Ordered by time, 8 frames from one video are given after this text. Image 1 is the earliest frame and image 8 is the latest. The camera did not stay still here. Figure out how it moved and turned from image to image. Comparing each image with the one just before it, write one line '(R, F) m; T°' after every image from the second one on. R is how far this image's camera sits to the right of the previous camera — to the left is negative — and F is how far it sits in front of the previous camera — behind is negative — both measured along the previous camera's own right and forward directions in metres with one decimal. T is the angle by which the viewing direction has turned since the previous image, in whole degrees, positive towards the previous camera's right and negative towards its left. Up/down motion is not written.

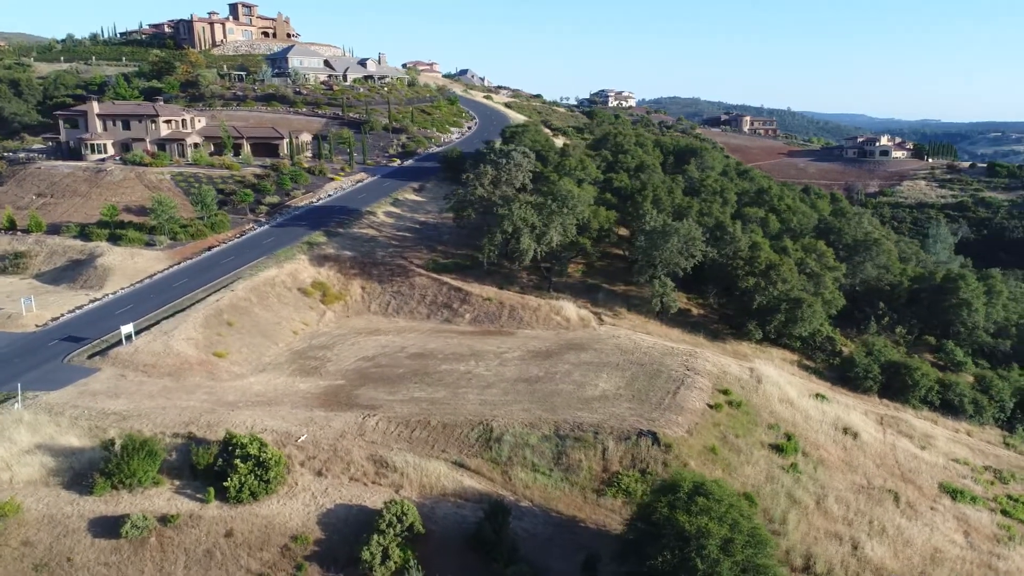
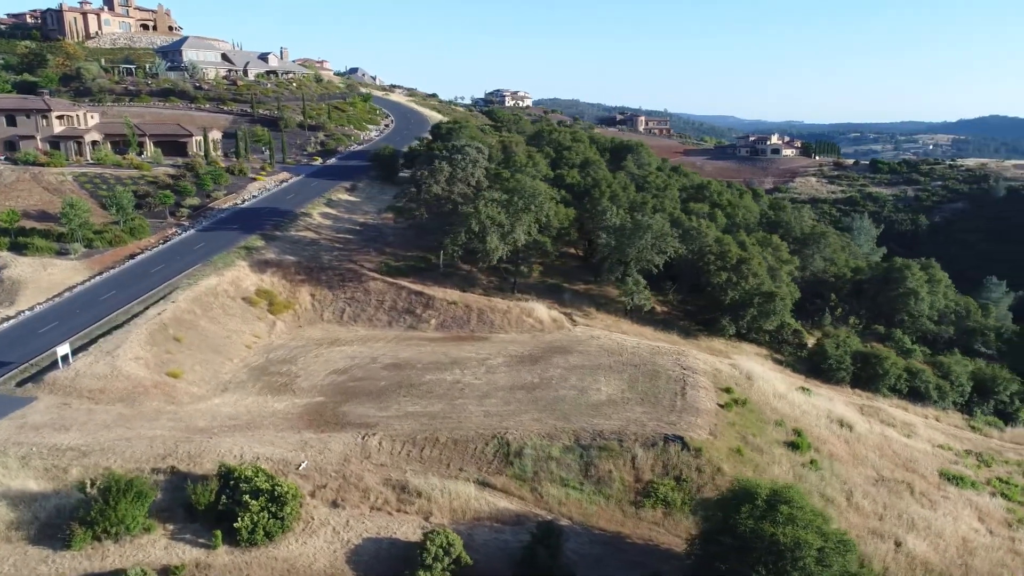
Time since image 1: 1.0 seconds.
(-2.9, +1.5) m; +8°
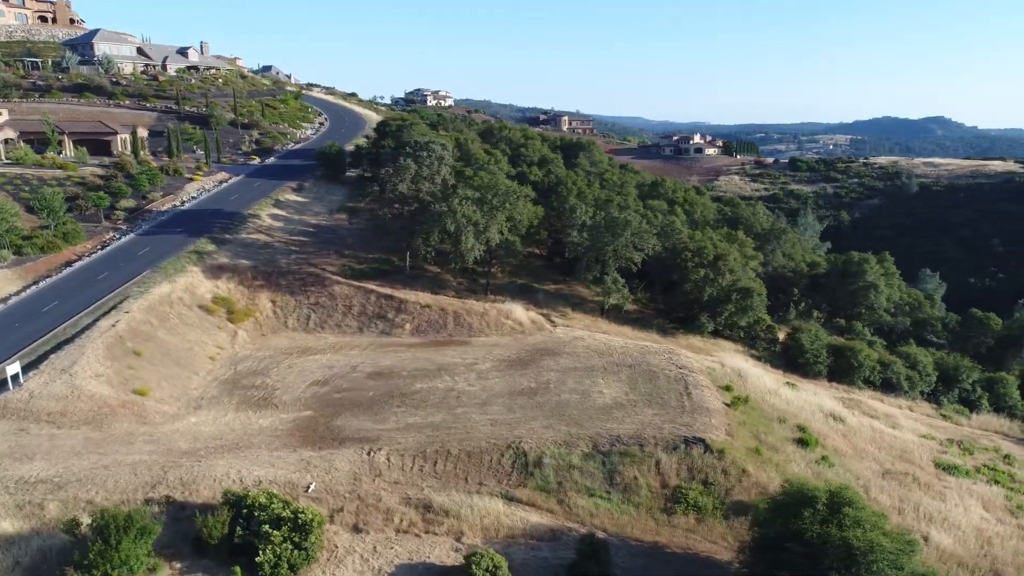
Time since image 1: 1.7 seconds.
(-2.1, +1.0) m; +6°
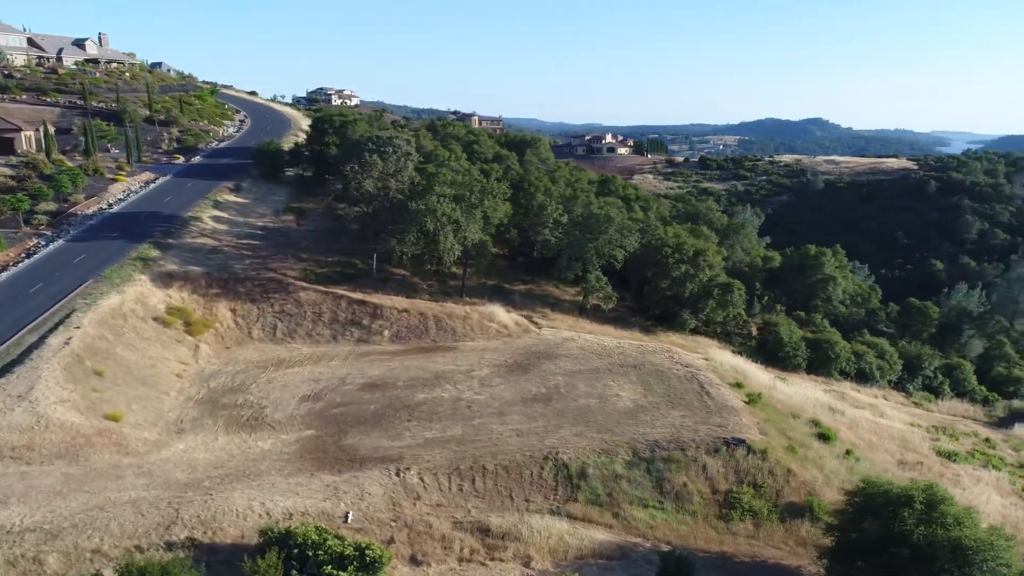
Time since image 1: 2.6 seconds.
(-2.7, +1.3) m; +7°
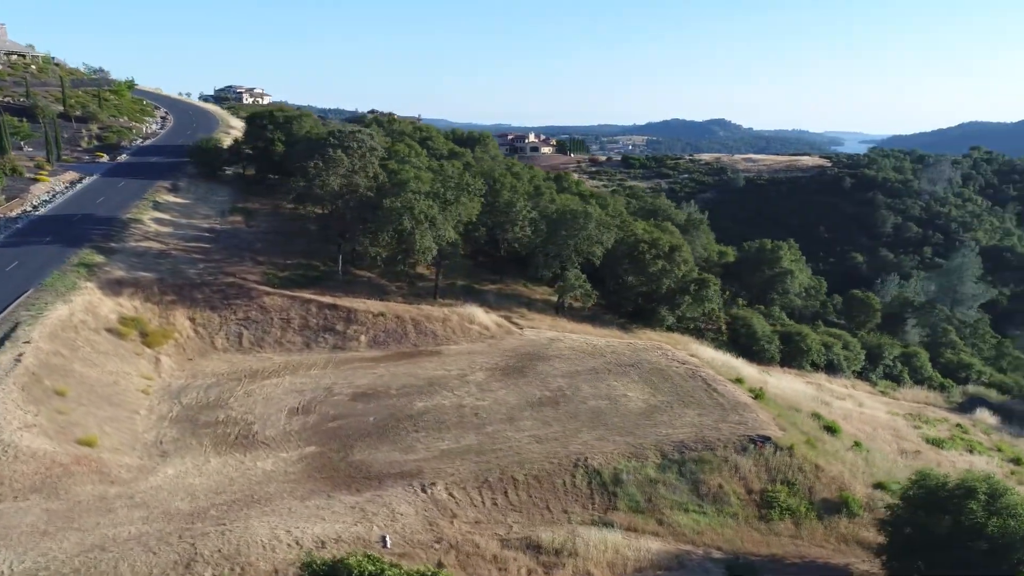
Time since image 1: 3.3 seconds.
(-2.1, +1.0) m; +6°
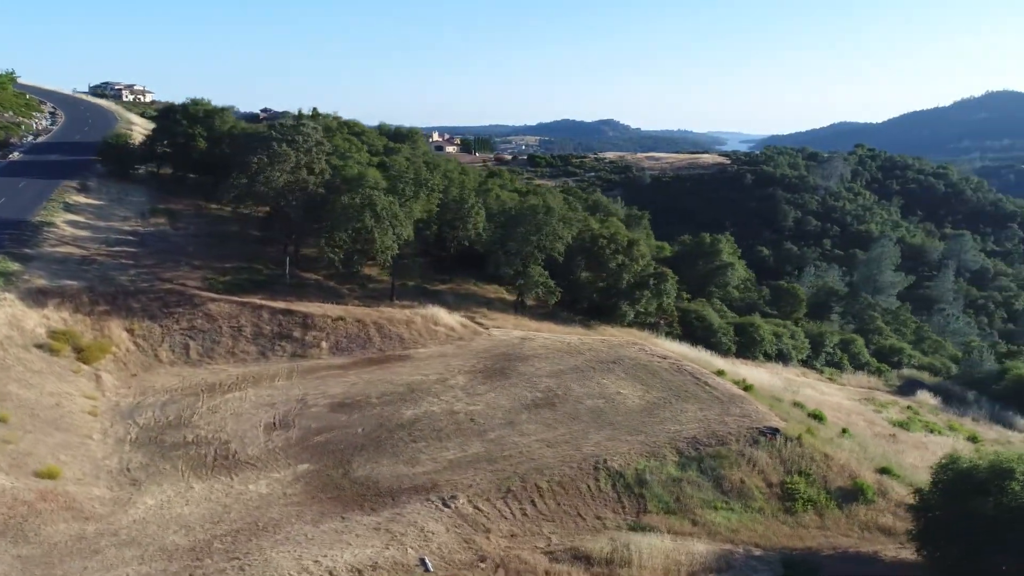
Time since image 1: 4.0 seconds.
(-2.2, +1.0) m; +8°
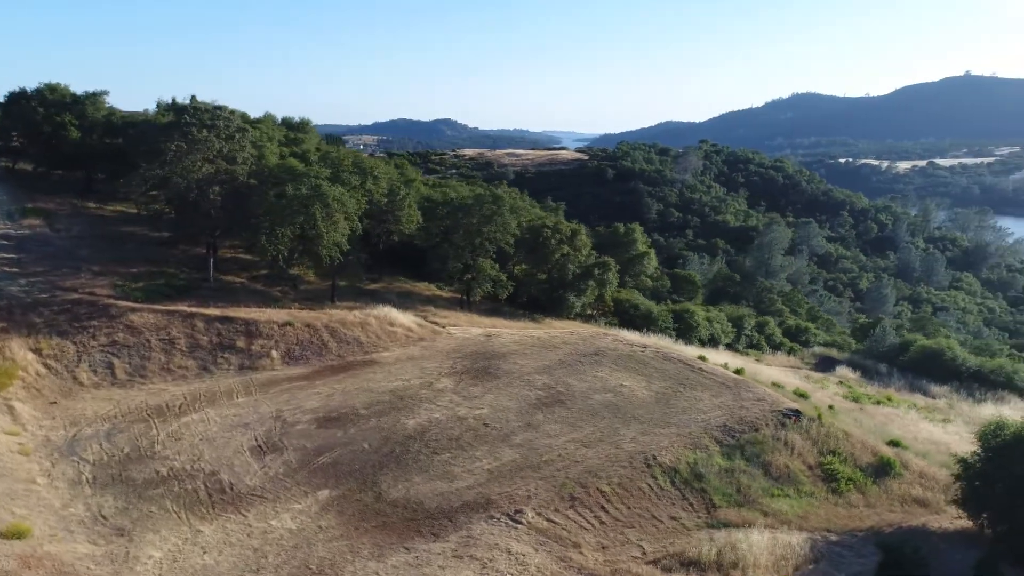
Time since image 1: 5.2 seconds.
(-3.4, +1.7) m; +12°
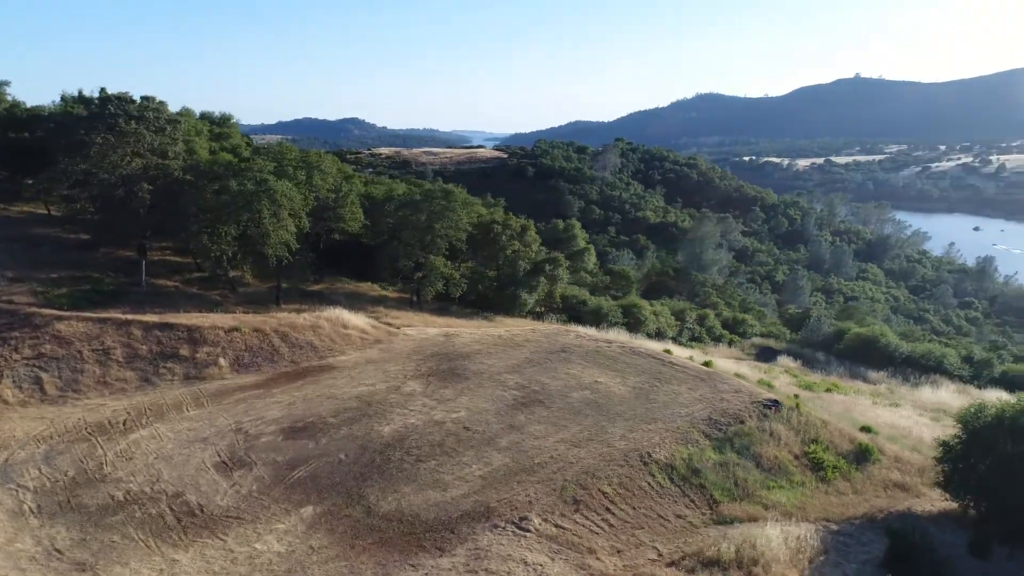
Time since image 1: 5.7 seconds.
(-1.2, +0.8) m; +6°
